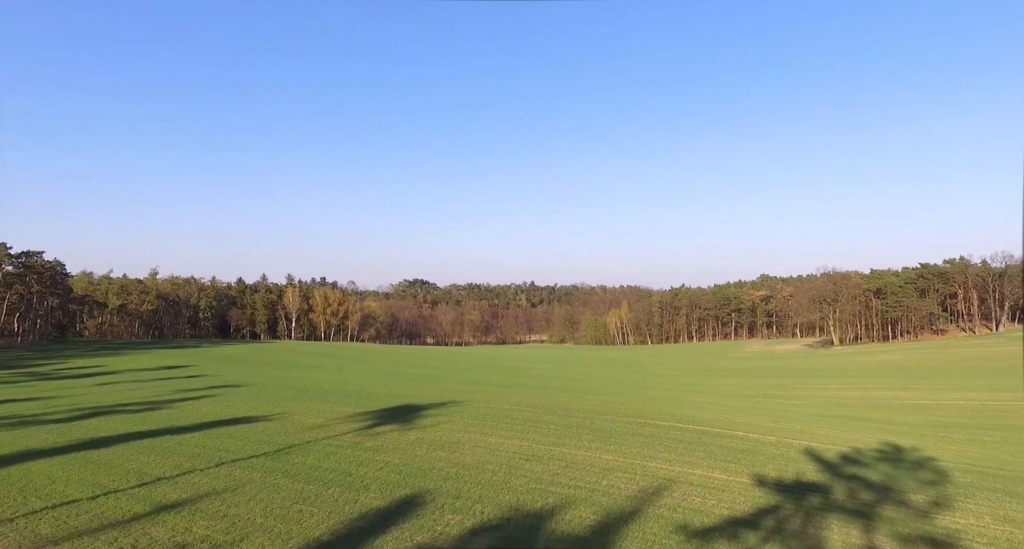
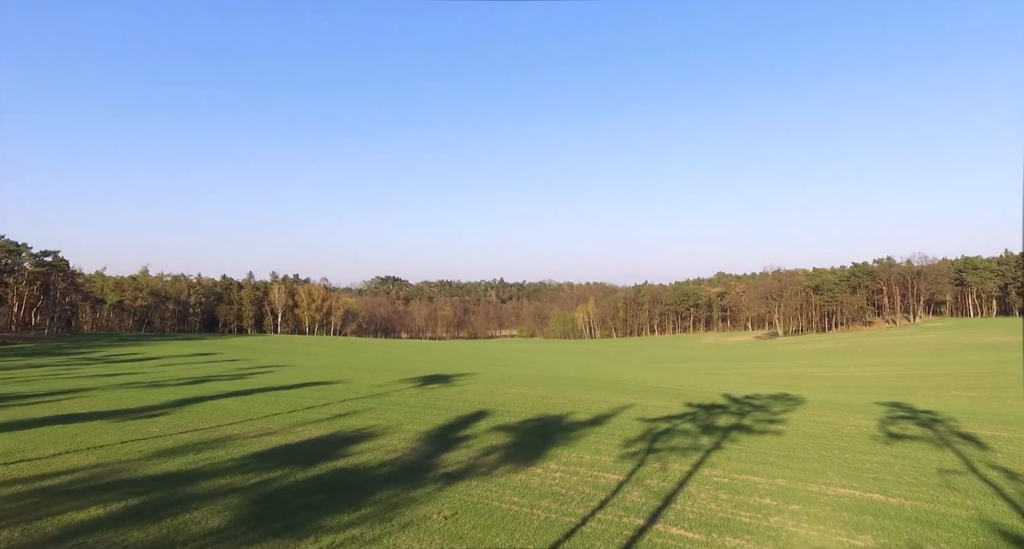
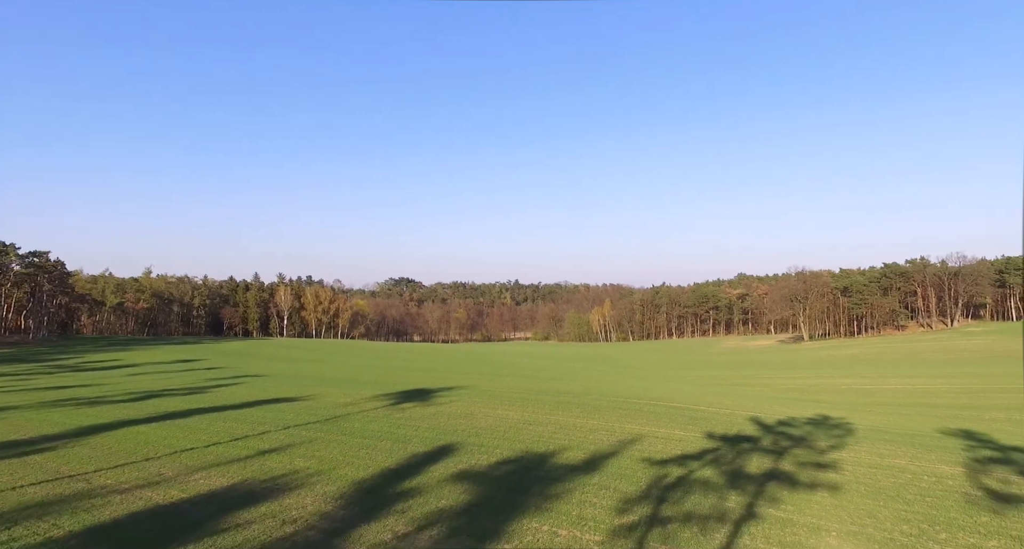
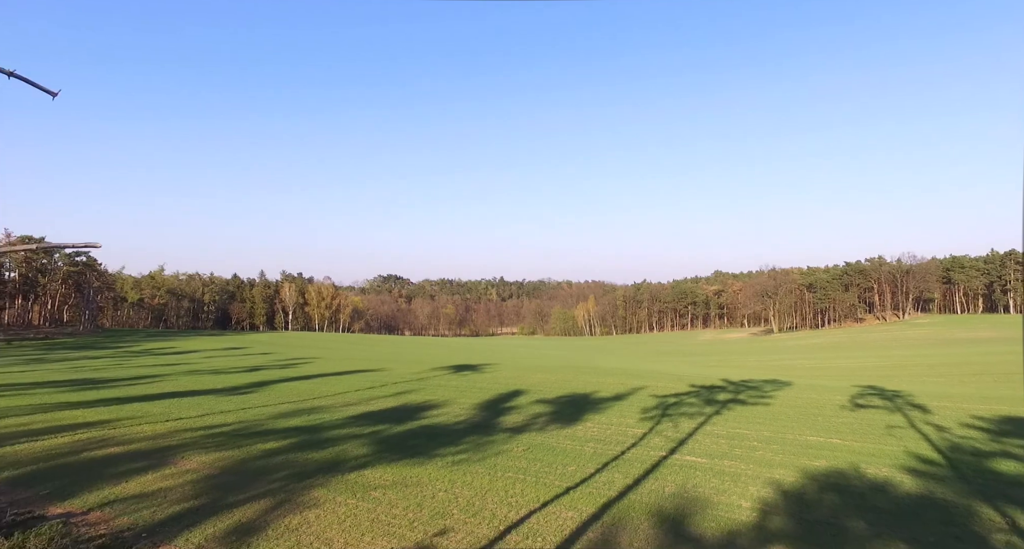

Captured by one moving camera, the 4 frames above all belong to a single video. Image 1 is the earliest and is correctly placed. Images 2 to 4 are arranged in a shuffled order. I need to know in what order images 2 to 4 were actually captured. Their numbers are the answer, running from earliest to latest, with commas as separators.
3, 2, 4
